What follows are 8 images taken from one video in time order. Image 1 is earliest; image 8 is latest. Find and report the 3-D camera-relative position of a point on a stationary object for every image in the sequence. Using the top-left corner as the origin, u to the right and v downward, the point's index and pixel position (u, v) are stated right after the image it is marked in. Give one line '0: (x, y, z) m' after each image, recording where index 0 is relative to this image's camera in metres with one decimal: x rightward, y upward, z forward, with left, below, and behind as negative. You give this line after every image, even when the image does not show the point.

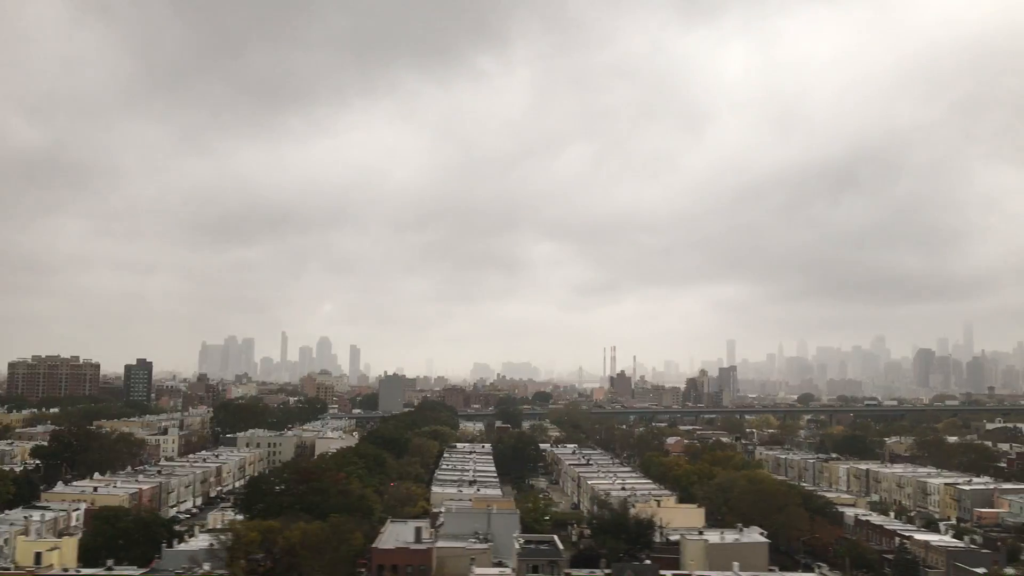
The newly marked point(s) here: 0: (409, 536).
0: (-2.0, -4.8, +16.0) m
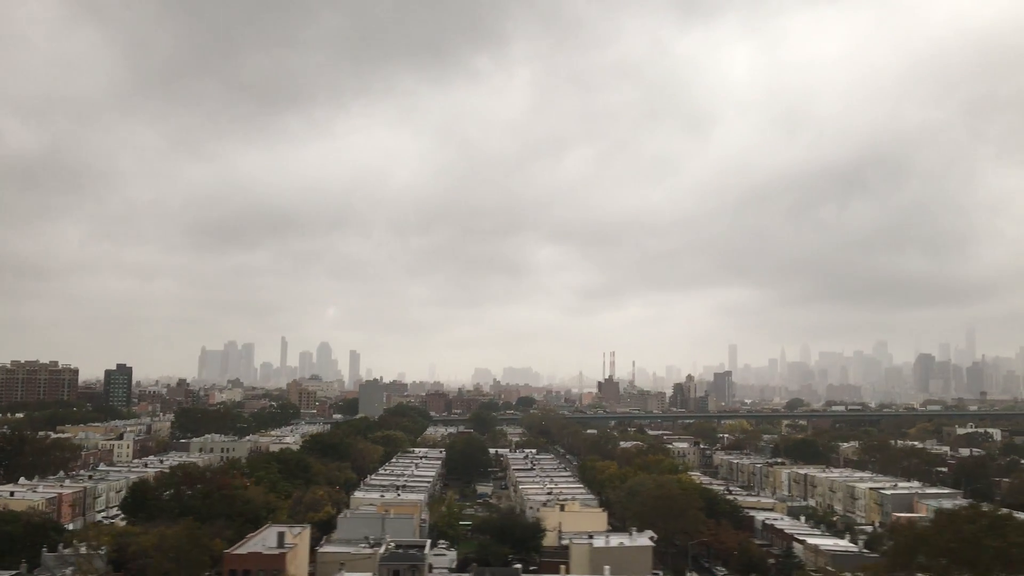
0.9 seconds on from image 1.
0: (-4.6, -4.8, +15.9) m
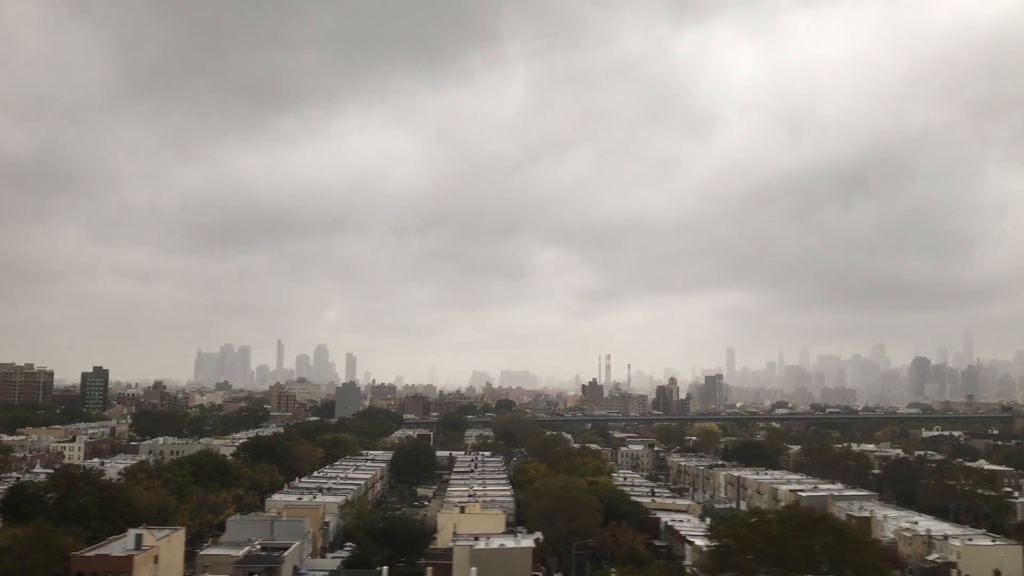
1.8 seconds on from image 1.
0: (-7.2, -4.8, +15.7) m
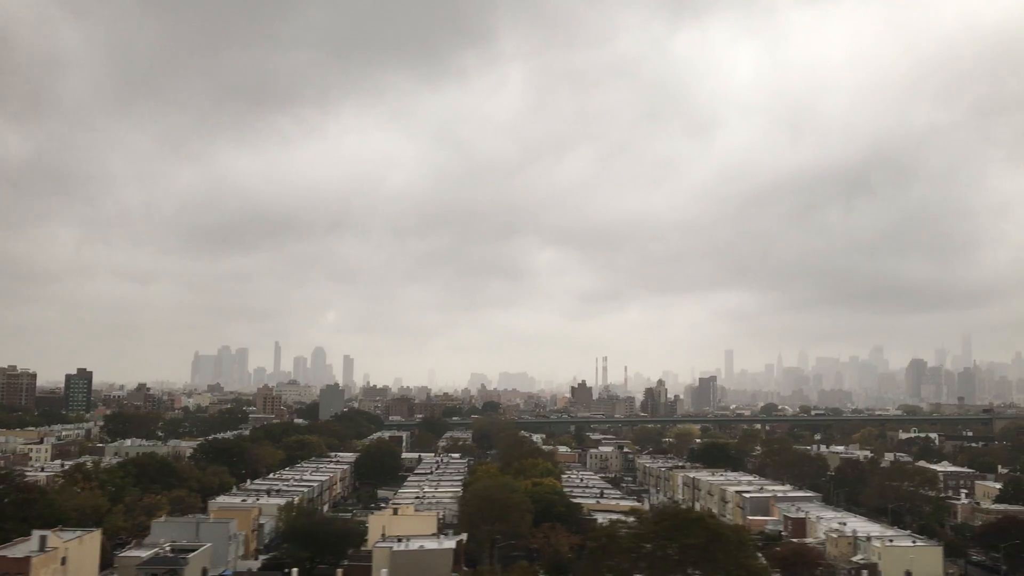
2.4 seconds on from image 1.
0: (-8.9, -4.8, +15.7) m
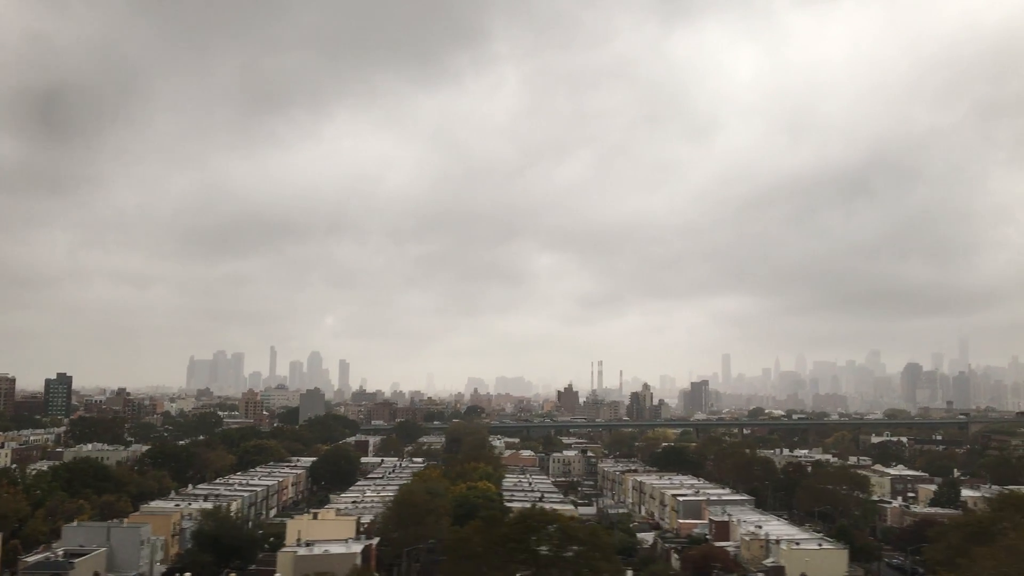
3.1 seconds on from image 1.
0: (-11.0, -4.9, +15.6) m
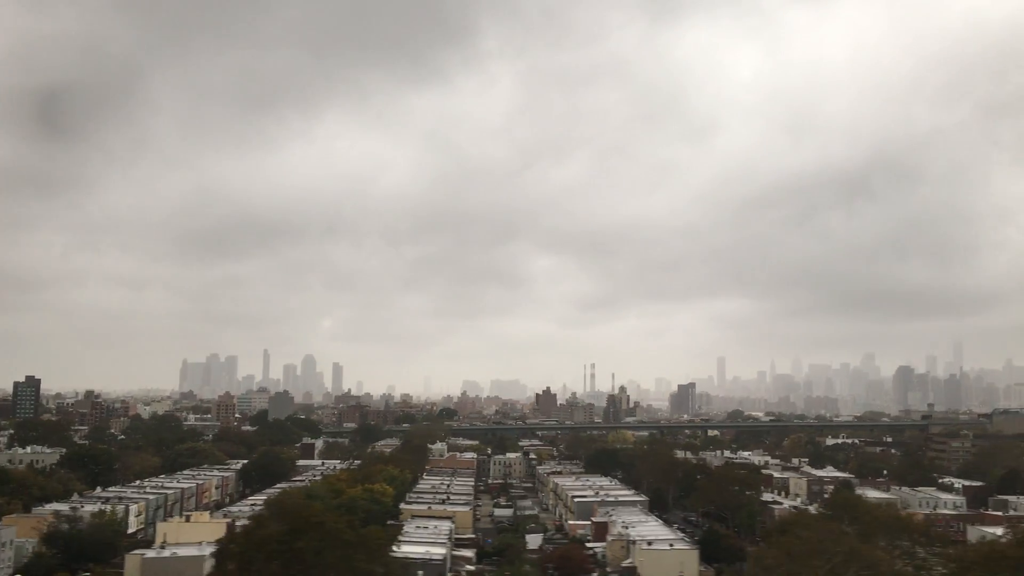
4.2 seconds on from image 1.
0: (-14.2, -4.9, +15.5) m
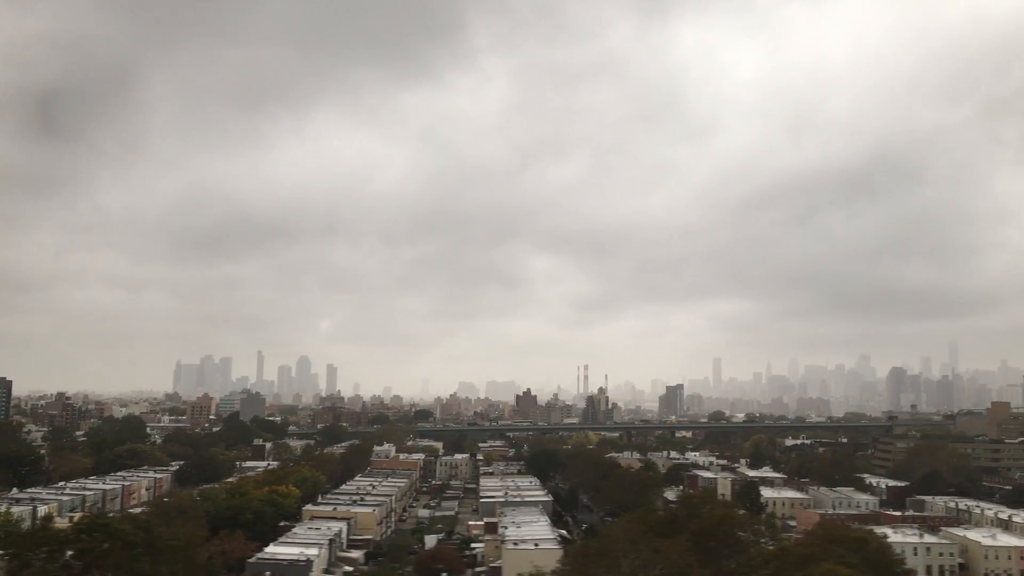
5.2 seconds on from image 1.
0: (-17.1, -4.8, +15.3) m
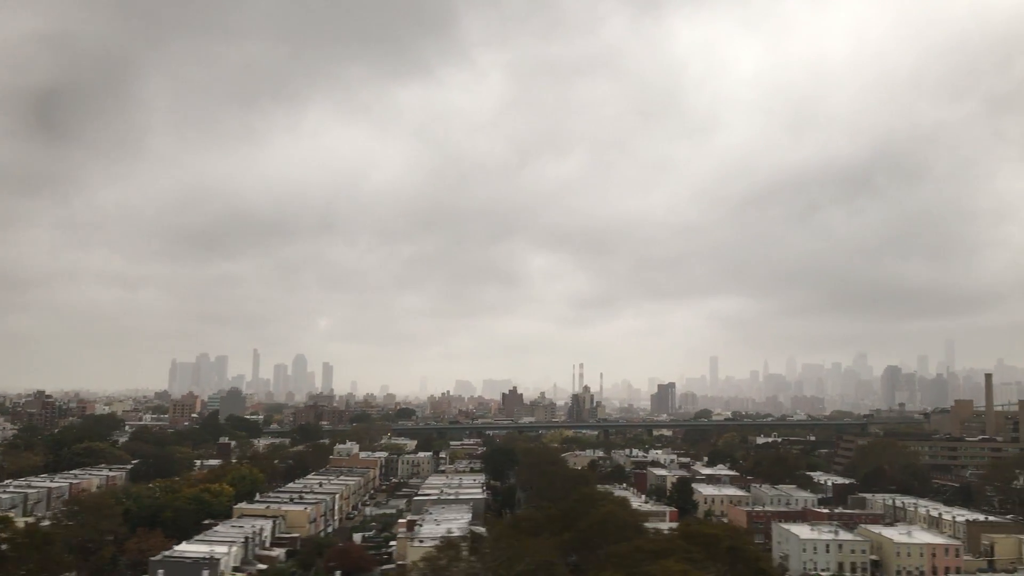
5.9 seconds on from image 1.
0: (-19.2, -4.8, +15.3) m
